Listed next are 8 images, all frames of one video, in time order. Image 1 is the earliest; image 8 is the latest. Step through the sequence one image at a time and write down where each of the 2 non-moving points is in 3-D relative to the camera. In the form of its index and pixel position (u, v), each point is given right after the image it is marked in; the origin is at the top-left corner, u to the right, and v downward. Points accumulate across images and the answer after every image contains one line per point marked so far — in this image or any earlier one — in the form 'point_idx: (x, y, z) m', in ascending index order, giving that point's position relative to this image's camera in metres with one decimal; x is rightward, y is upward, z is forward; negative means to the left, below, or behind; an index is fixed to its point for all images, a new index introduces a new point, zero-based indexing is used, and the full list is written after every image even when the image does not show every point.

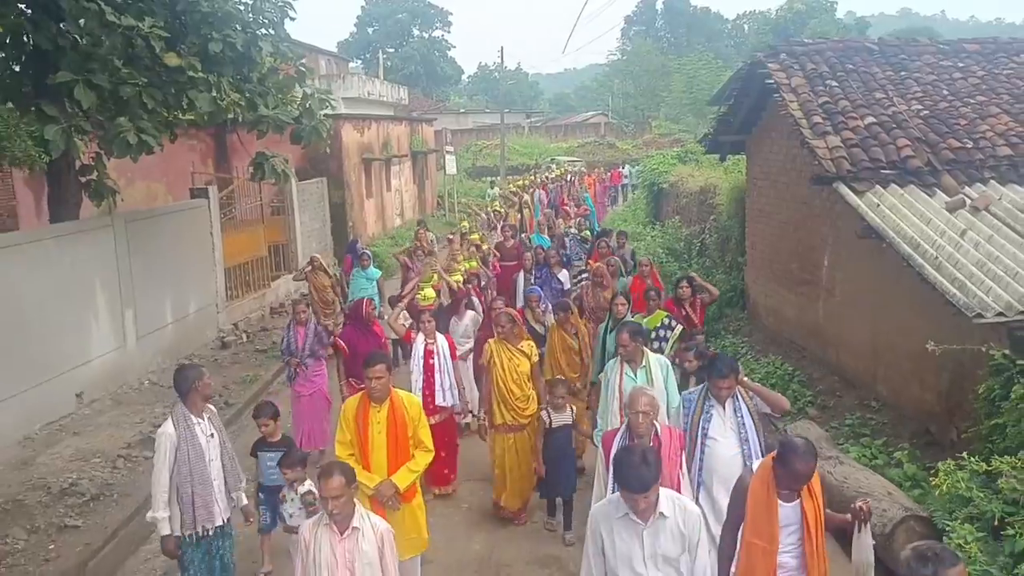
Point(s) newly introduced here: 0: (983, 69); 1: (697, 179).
0: (+4.7, +2.2, +8.8) m
1: (+3.4, +2.1, +16.3) m
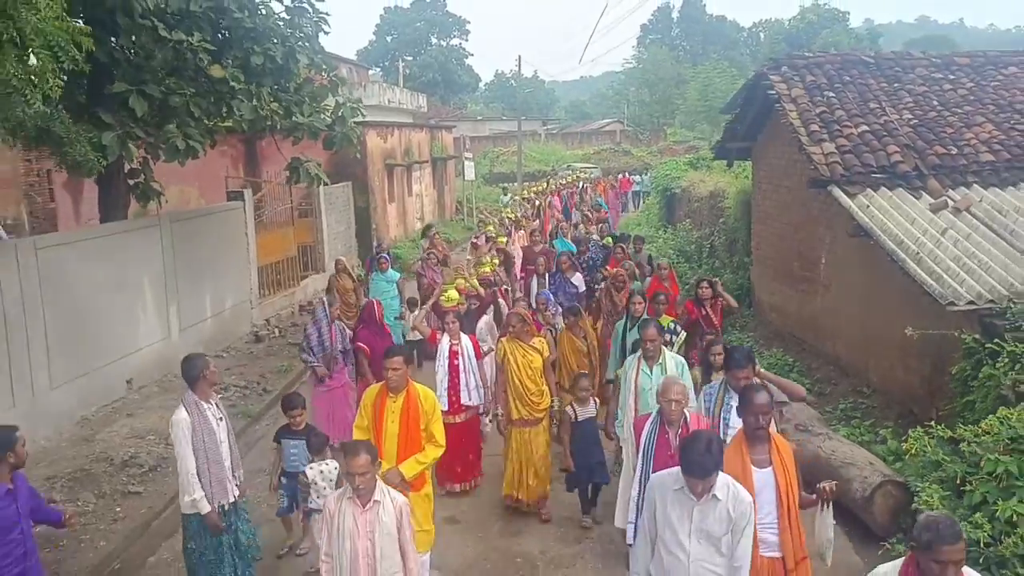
0: (+4.9, +2.2, +9.4) m
1: (+3.7, +2.0, +16.9) m
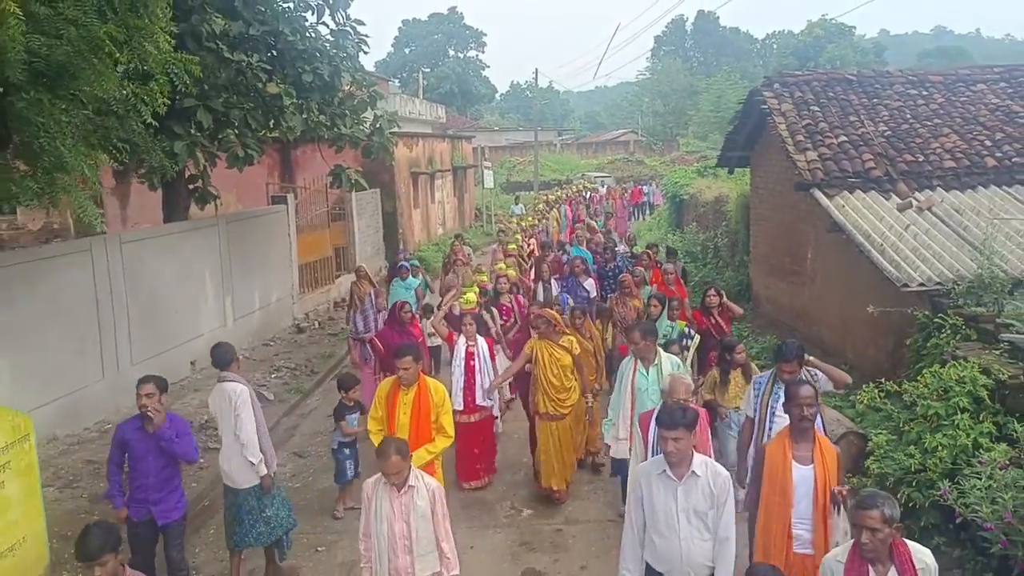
0: (+5.2, +2.3, +10.6) m
1: (+4.1, +2.0, +18.1) m
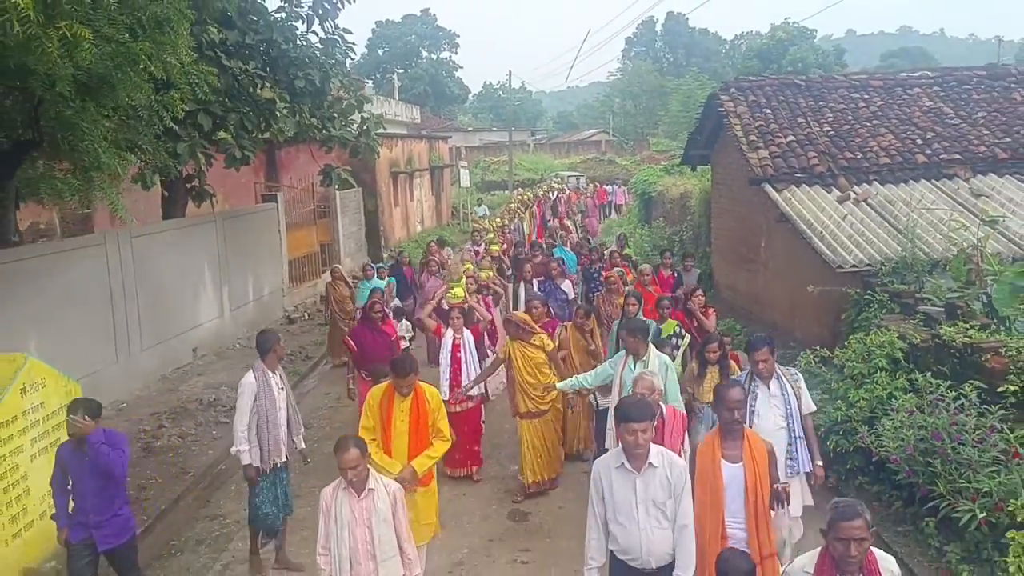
0: (+4.9, +2.5, +11.7) m
1: (+3.6, +2.2, +19.1) m
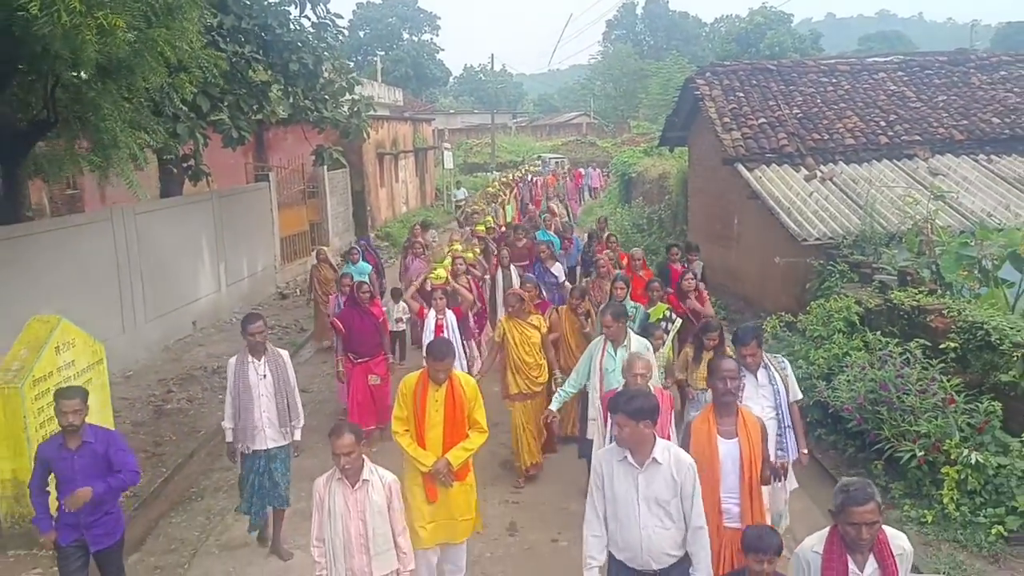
0: (+4.7, +2.8, +12.3) m
1: (+3.3, +2.7, +19.8) m
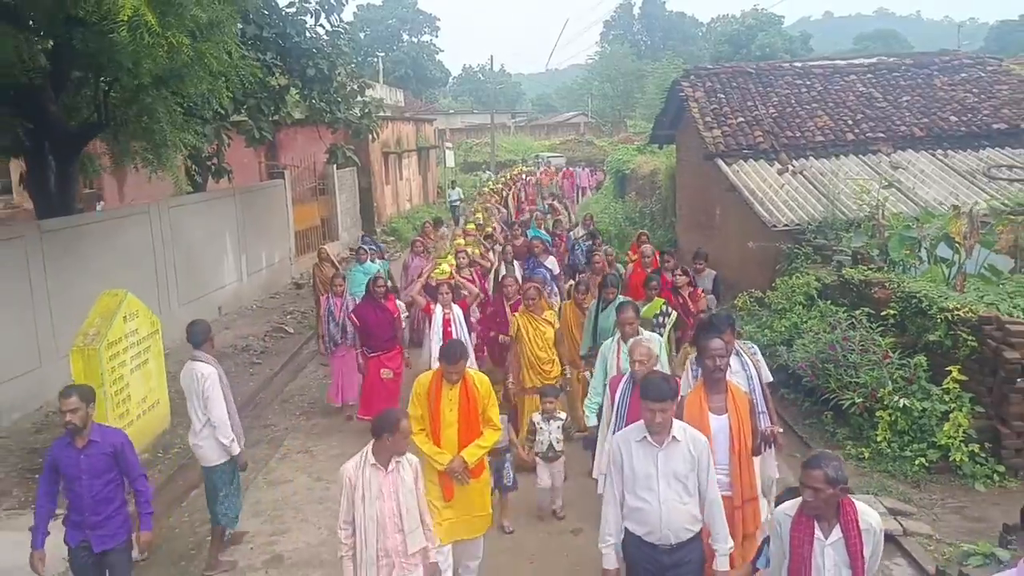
0: (+4.7, +3.1, +13.4) m
1: (+3.3, +2.9, +20.8) m
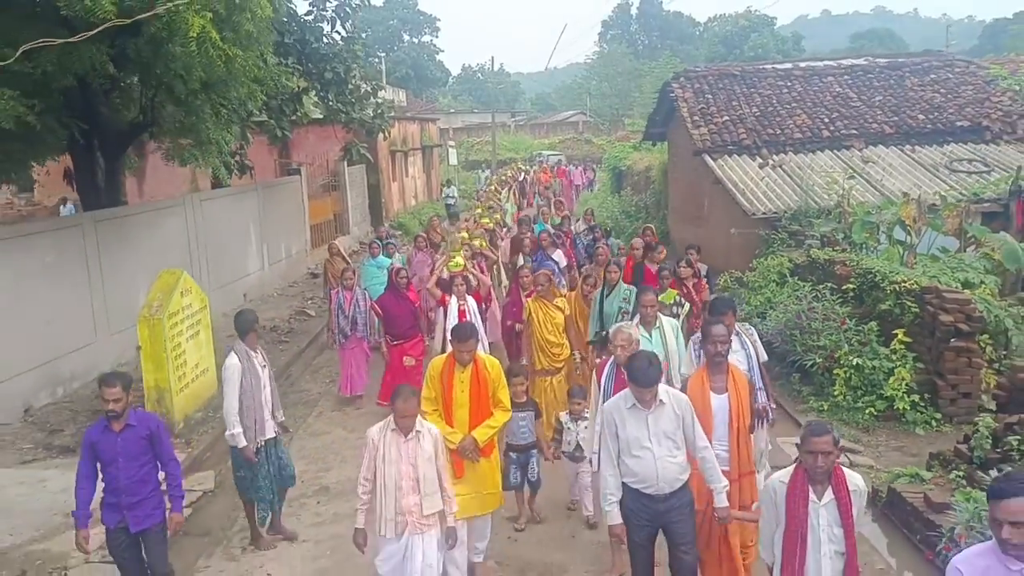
0: (+4.7, +3.3, +14.5) m
1: (+3.3, +3.2, +21.9) m
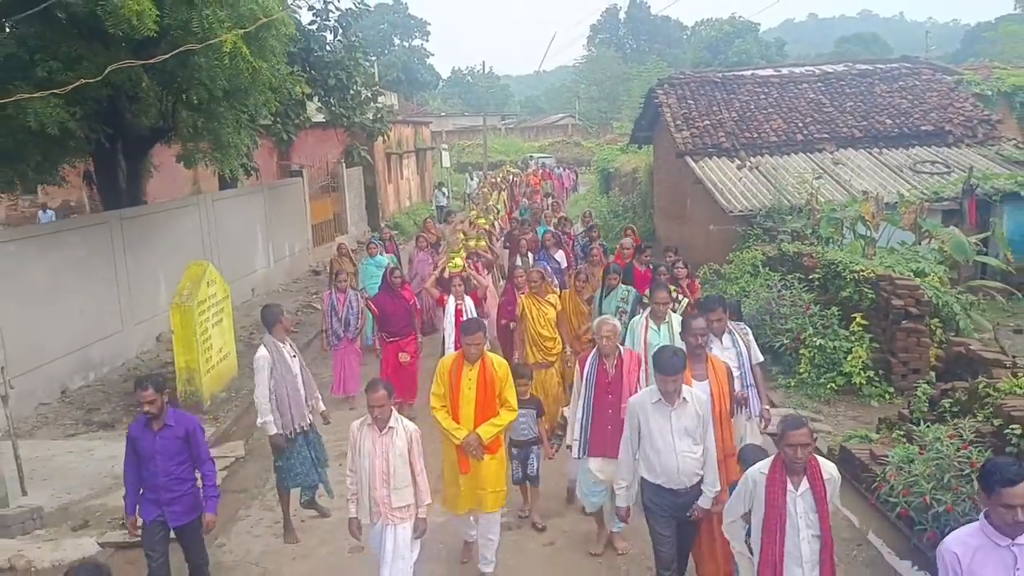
0: (+4.6, +3.4, +15.4) m
1: (+3.1, +3.2, +22.8) m
